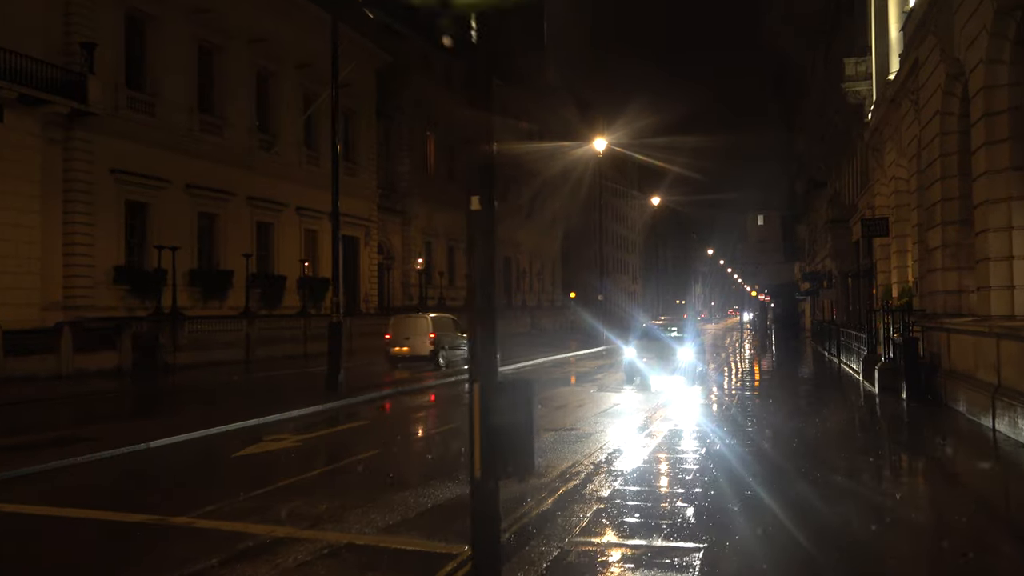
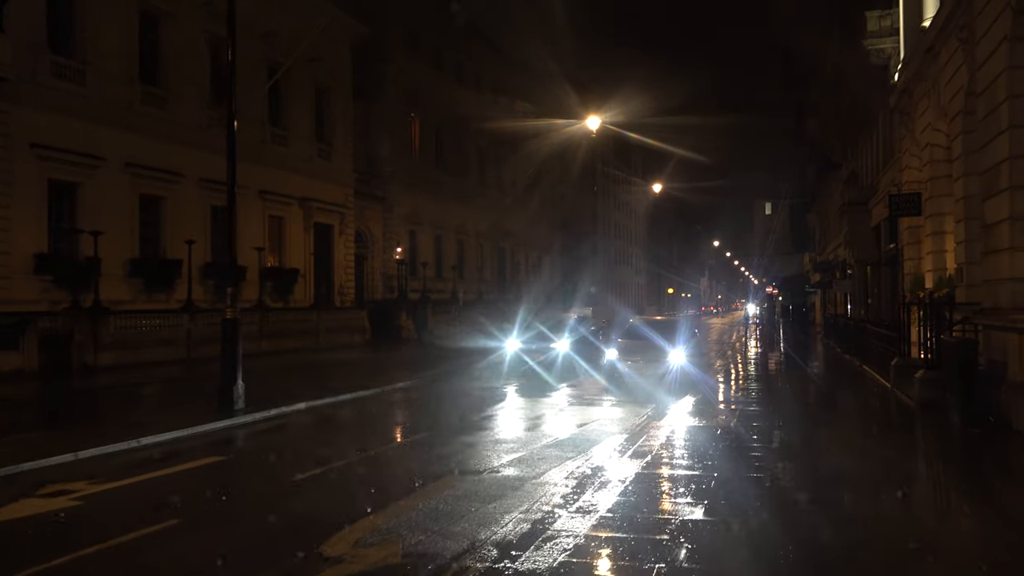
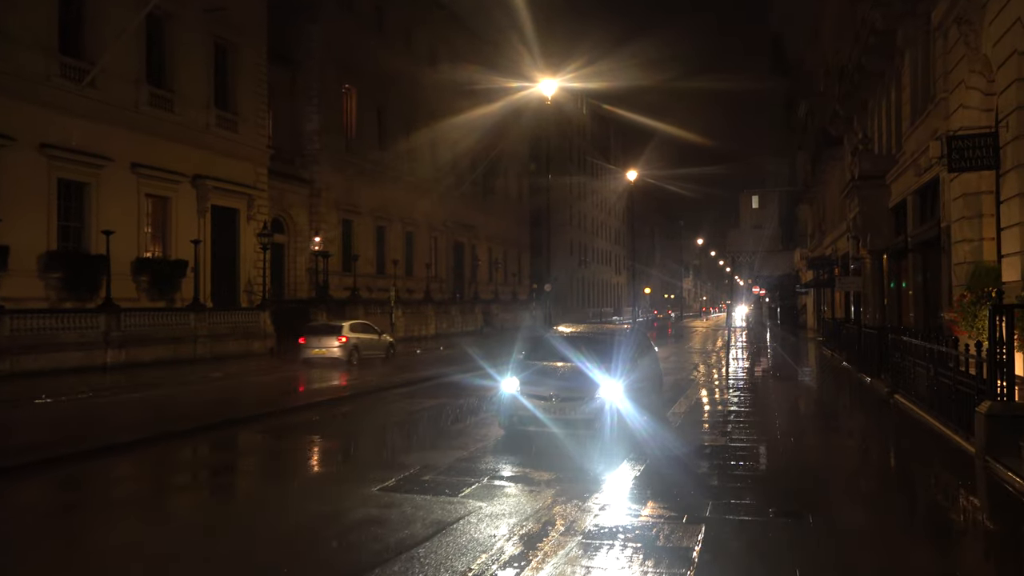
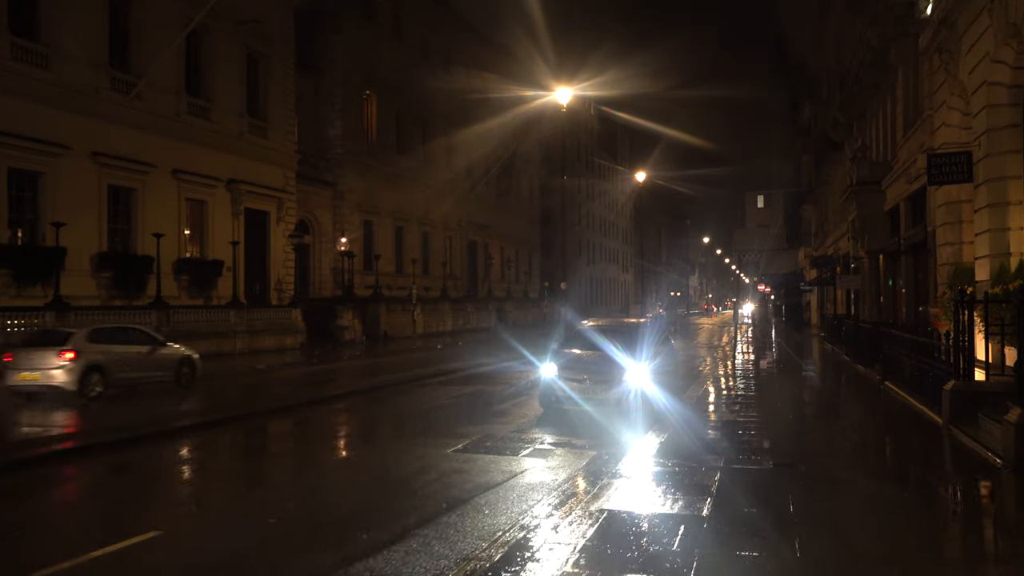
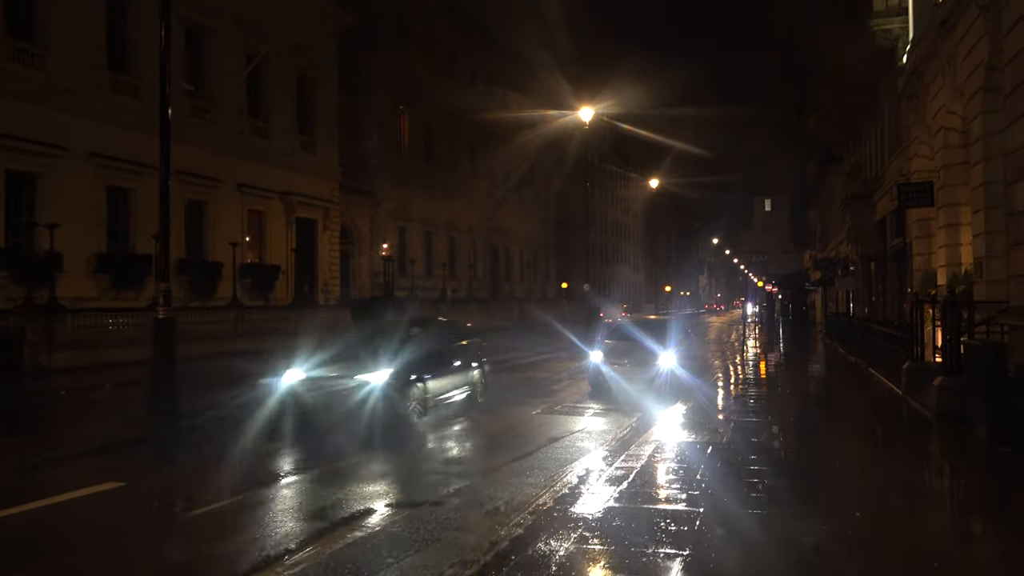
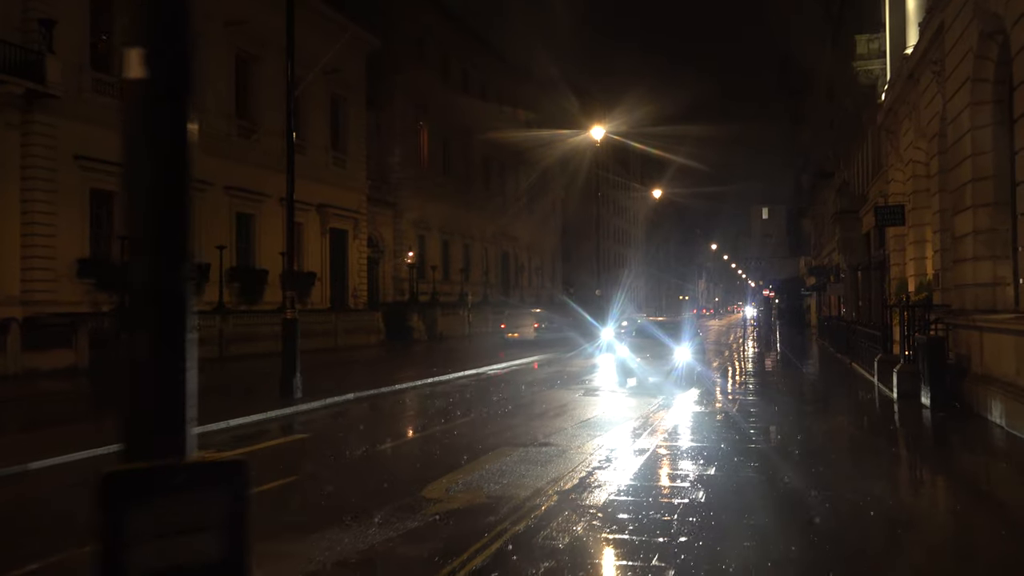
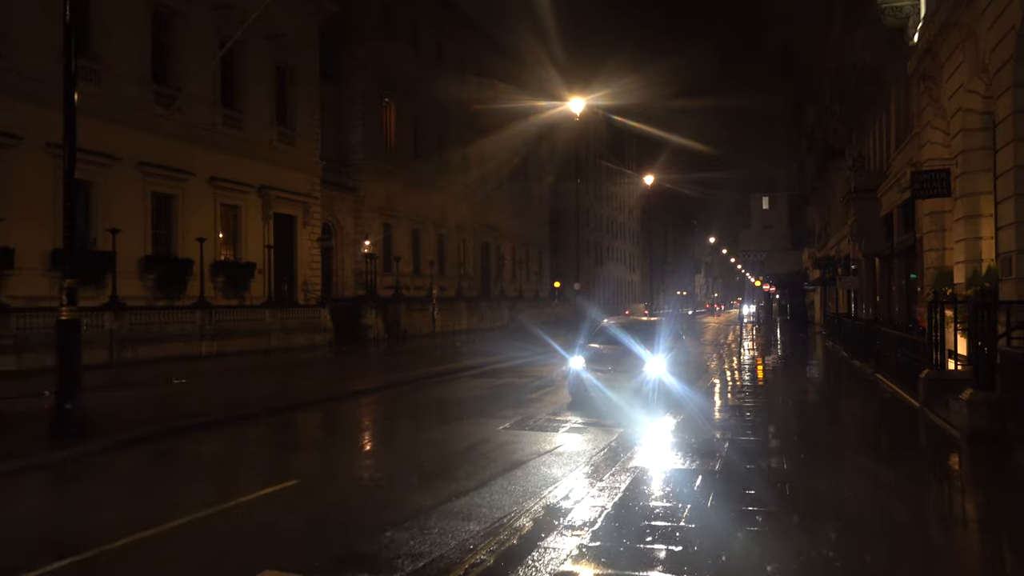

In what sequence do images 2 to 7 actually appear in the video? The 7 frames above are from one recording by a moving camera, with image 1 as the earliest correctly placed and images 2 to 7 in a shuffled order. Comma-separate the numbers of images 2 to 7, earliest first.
6, 2, 5, 7, 4, 3
